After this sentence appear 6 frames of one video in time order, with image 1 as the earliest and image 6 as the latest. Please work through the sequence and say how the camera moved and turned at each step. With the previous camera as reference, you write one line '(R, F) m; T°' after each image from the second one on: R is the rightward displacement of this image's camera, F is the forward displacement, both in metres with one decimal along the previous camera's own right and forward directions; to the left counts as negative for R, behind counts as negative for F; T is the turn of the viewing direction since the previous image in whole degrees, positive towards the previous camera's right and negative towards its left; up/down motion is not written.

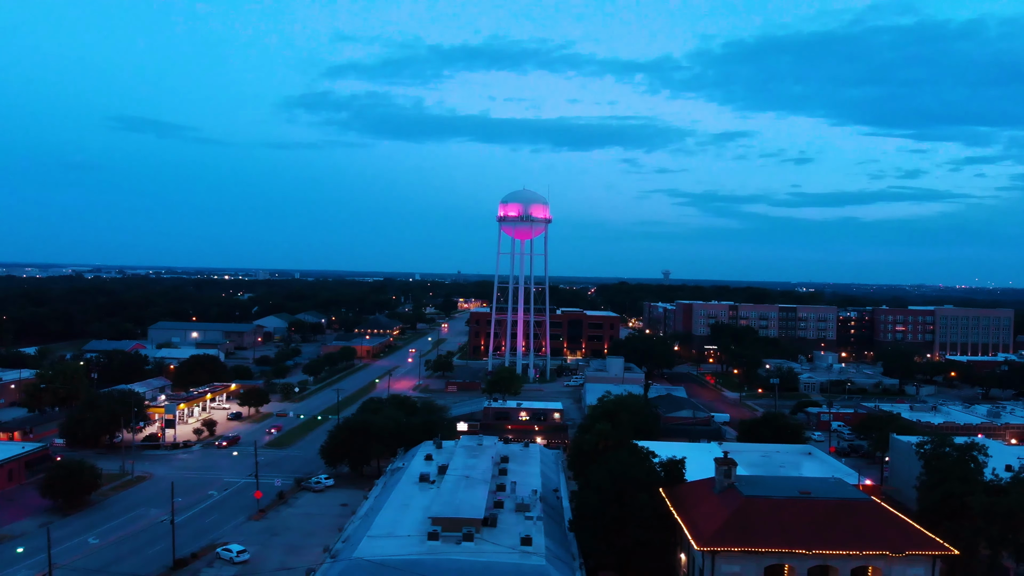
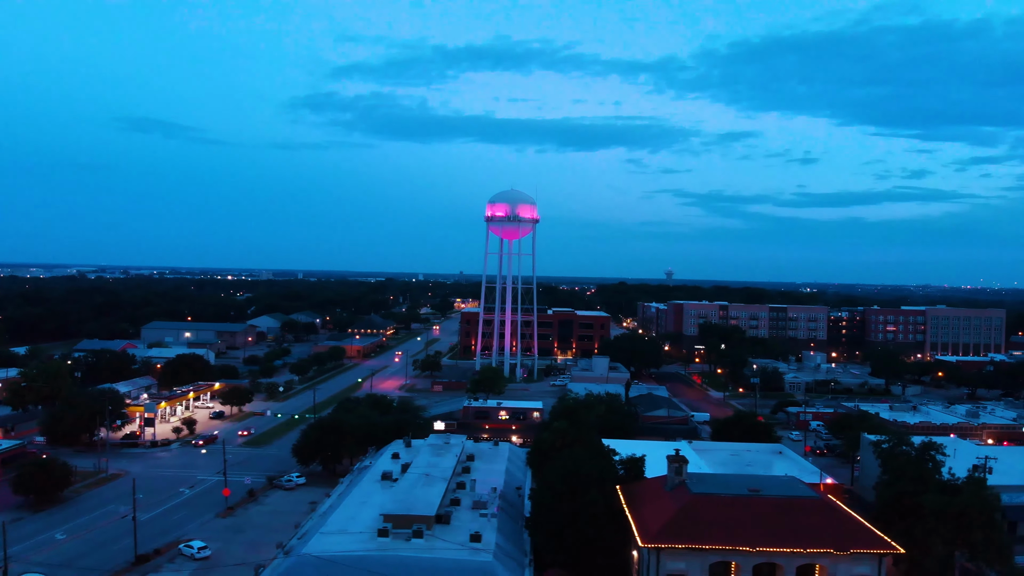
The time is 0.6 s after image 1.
(+1.0, -0.1) m; 0°
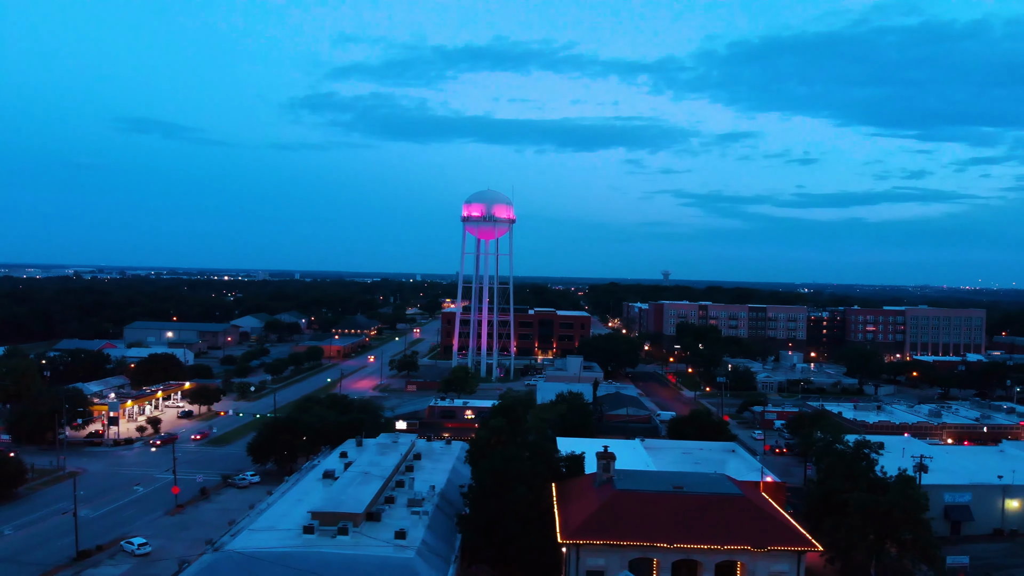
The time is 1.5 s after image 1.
(+1.4, -0.1) m; 0°
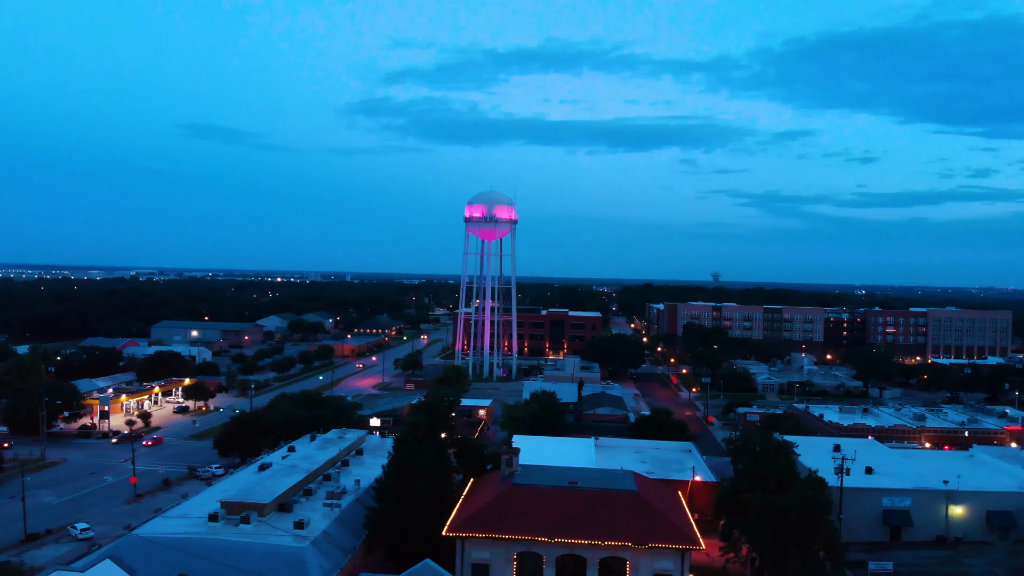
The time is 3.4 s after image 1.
(+3.0, -0.1) m; -3°
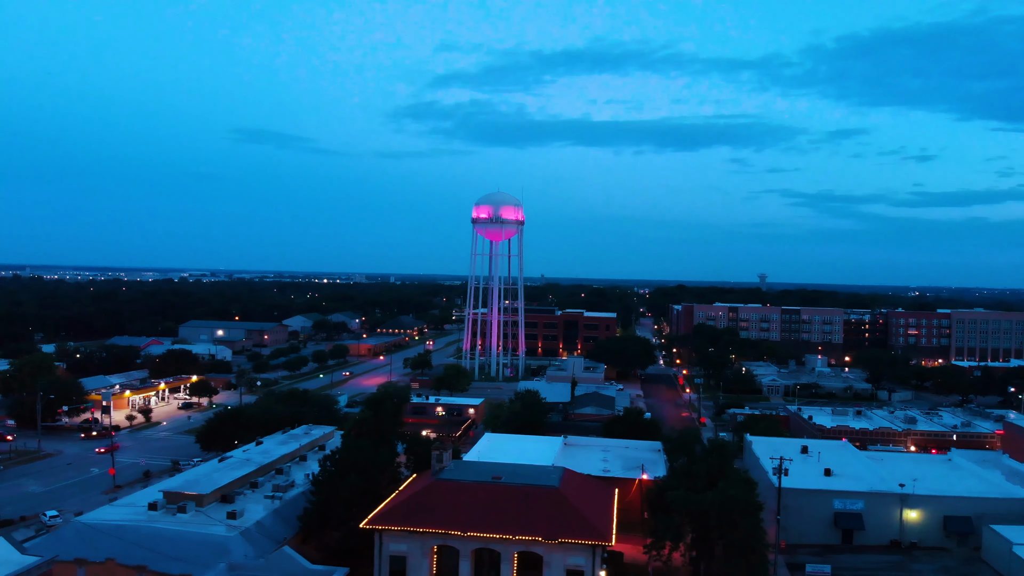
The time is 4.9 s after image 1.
(+2.4, -0.1) m; -3°
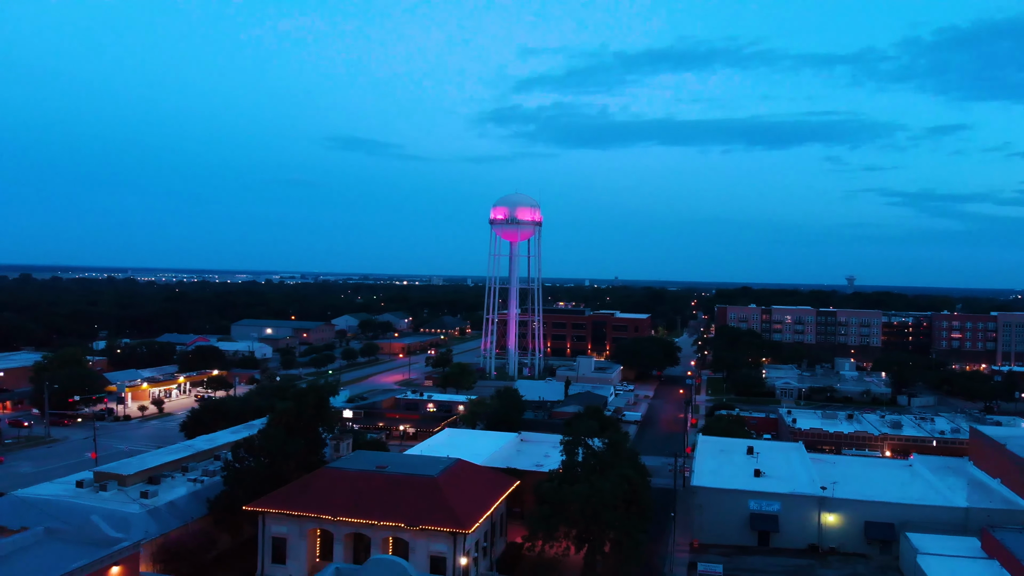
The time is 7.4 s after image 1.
(+4.0, -0.2) m; -6°
